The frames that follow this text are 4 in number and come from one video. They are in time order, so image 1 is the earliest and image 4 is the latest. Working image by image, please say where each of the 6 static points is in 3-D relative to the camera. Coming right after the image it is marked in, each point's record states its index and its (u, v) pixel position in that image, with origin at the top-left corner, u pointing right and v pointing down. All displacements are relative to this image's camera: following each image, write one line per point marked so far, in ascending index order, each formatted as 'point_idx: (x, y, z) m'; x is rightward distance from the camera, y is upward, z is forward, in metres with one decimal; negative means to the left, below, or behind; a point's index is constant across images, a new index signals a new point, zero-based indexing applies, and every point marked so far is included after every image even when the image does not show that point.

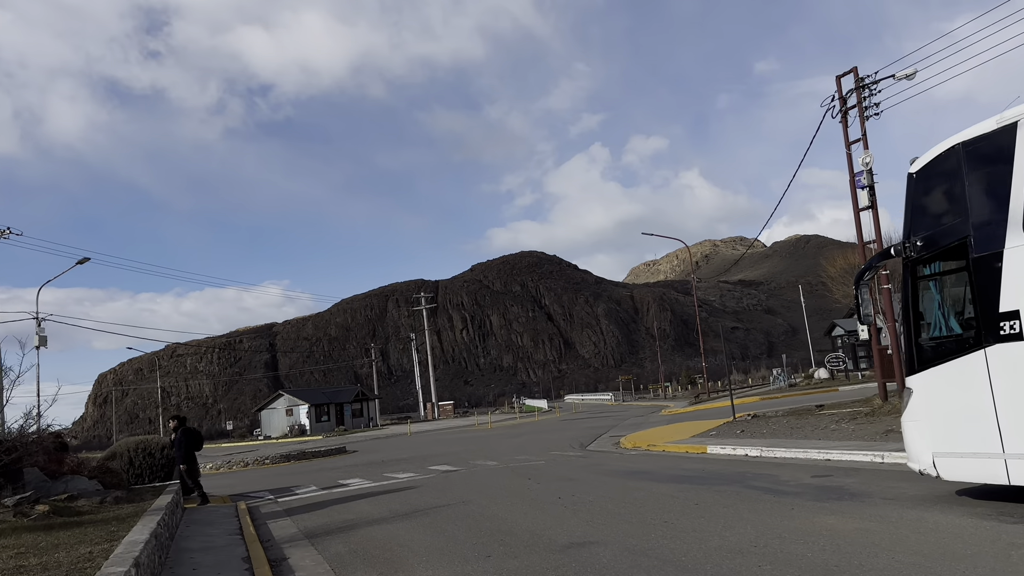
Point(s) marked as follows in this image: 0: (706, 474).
0: (+3.2, -3.1, +11.9) m
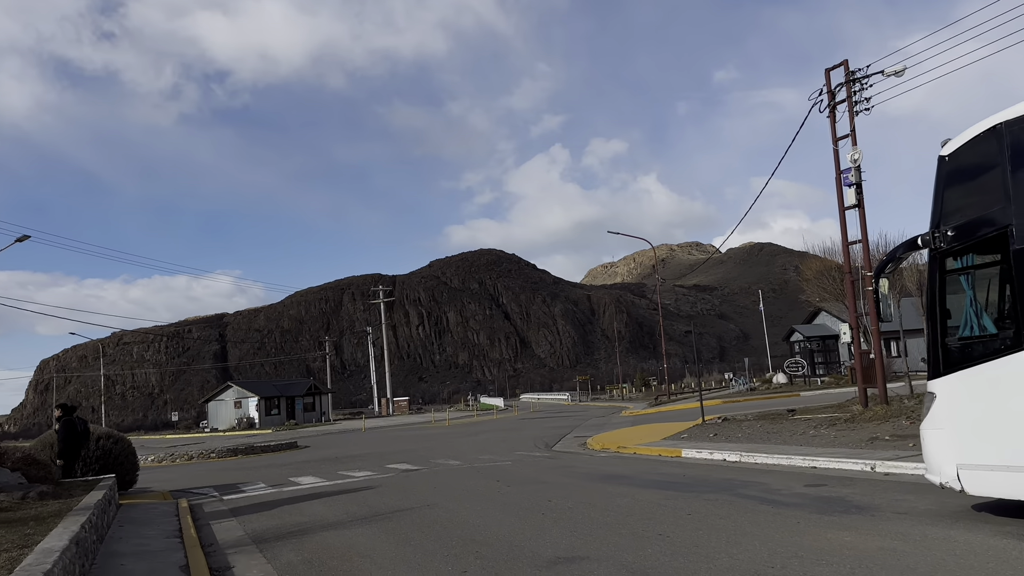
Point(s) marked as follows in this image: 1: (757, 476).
0: (+2.8, -3.0, +11.2) m
1: (+3.7, -2.9, +10.9) m
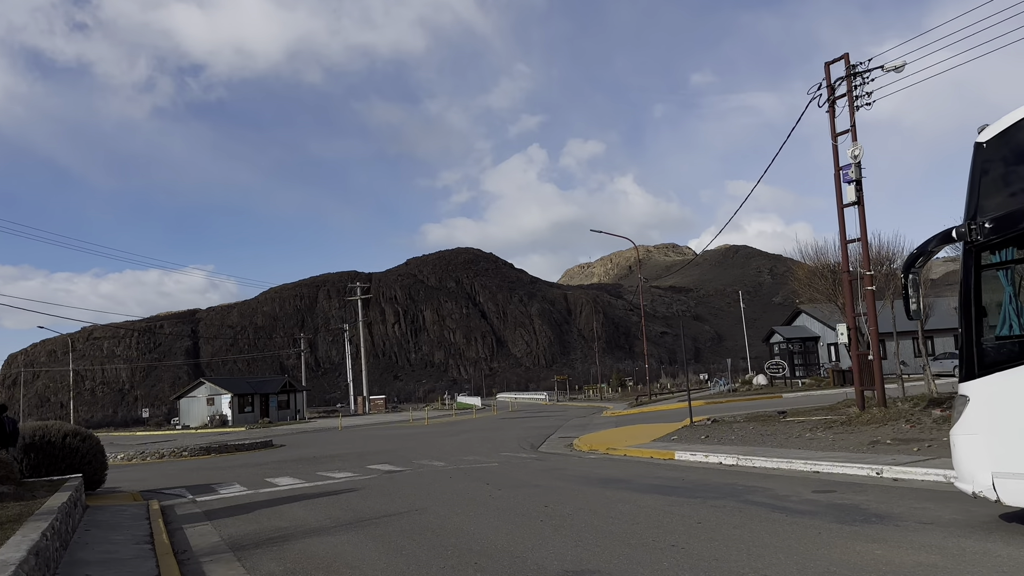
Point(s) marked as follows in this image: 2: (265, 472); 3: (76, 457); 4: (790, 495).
0: (+2.7, -2.9, +10.8) m
1: (+3.6, -2.8, +10.5) m
2: (-6.7, -5.0, +19.3) m
3: (-9.2, -3.6, +15.1) m
4: (+3.6, -2.6, +9.1) m
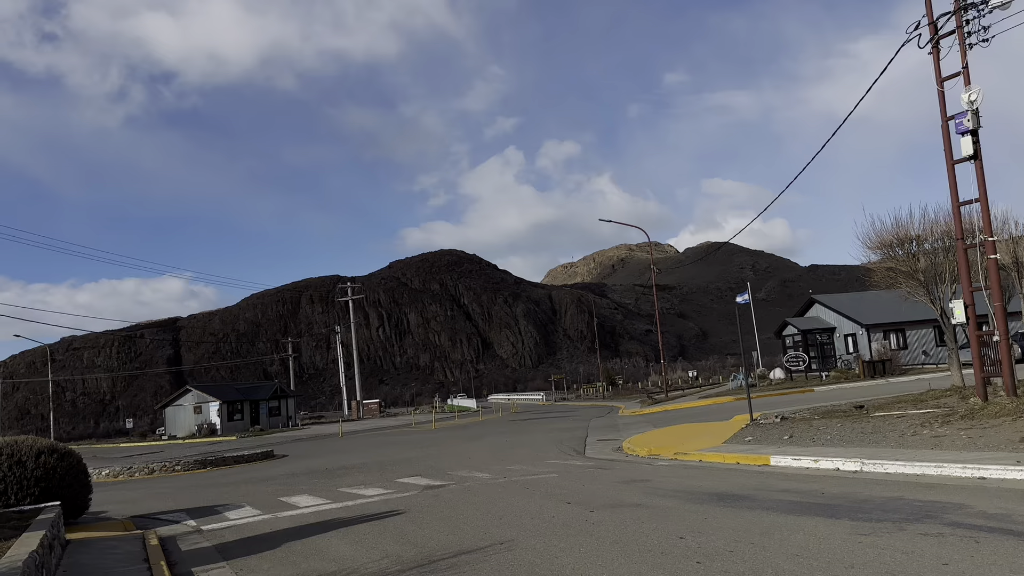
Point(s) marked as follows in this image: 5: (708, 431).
0: (+3.9, -2.5, +8.5) m
1: (+4.9, -2.4, +8.3) m
2: (-5.6, -4.7, +16.9) m
3: (-8.0, -3.4, +12.6) m
4: (+4.8, -2.2, +6.9) m
5: (+4.8, -3.7, +18.0) m
